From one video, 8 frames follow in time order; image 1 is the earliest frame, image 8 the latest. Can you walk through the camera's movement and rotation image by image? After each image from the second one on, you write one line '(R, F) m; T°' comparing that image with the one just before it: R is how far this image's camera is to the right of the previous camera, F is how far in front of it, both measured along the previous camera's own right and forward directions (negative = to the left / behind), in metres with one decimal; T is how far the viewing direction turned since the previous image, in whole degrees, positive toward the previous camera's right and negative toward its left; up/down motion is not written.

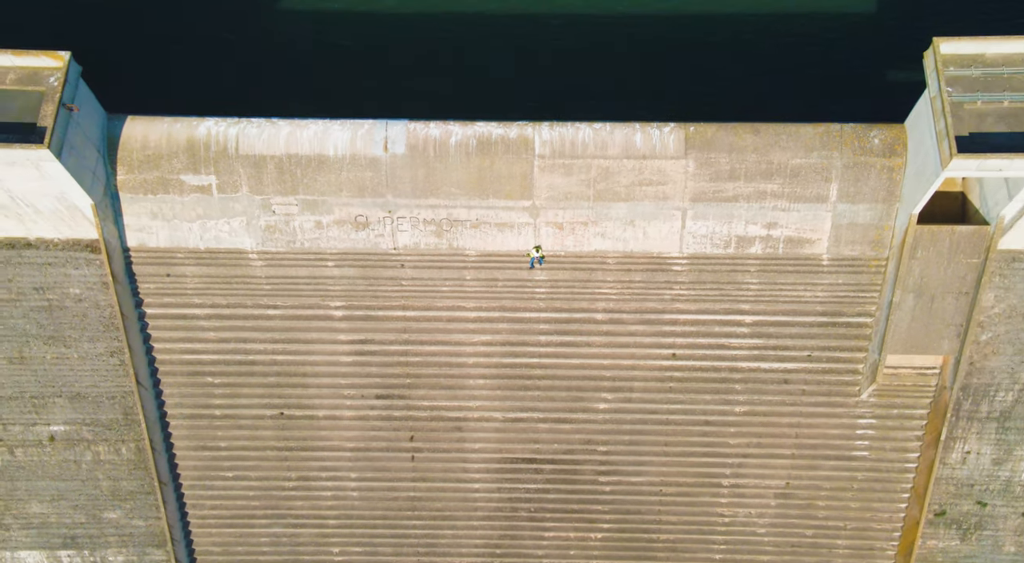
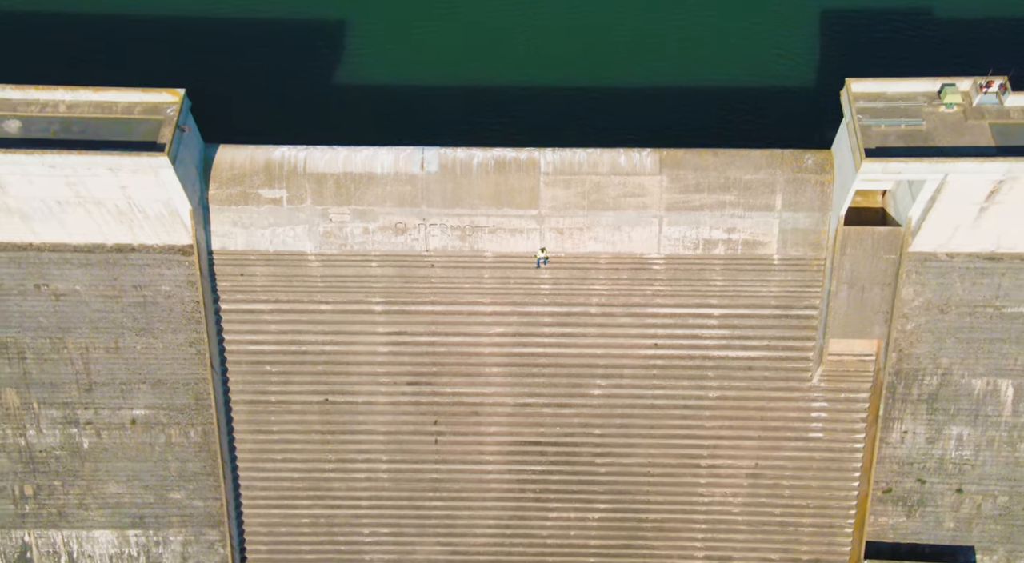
(-0.2, -5.0) m; 0°
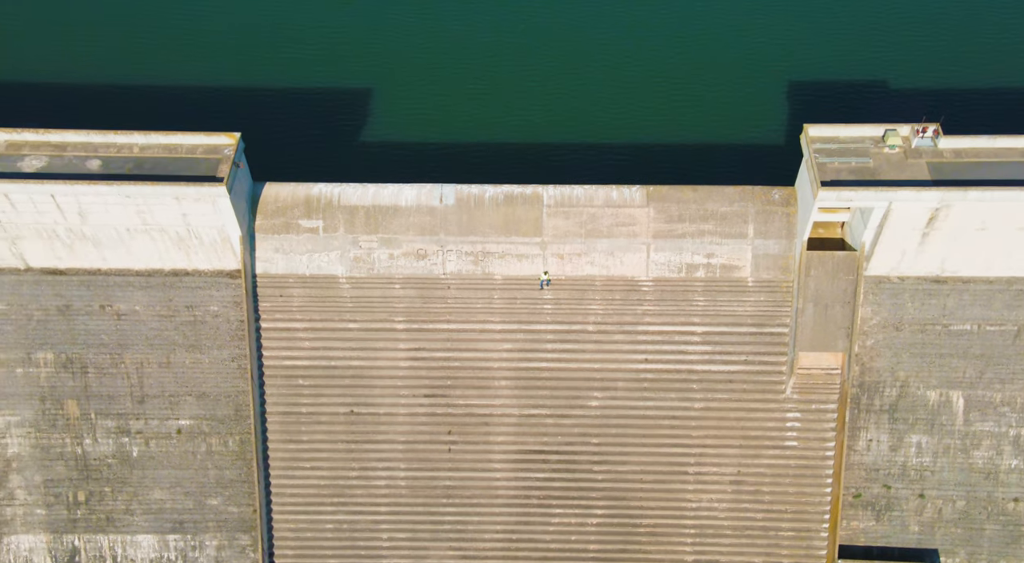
(-0.1, -3.7) m; 0°
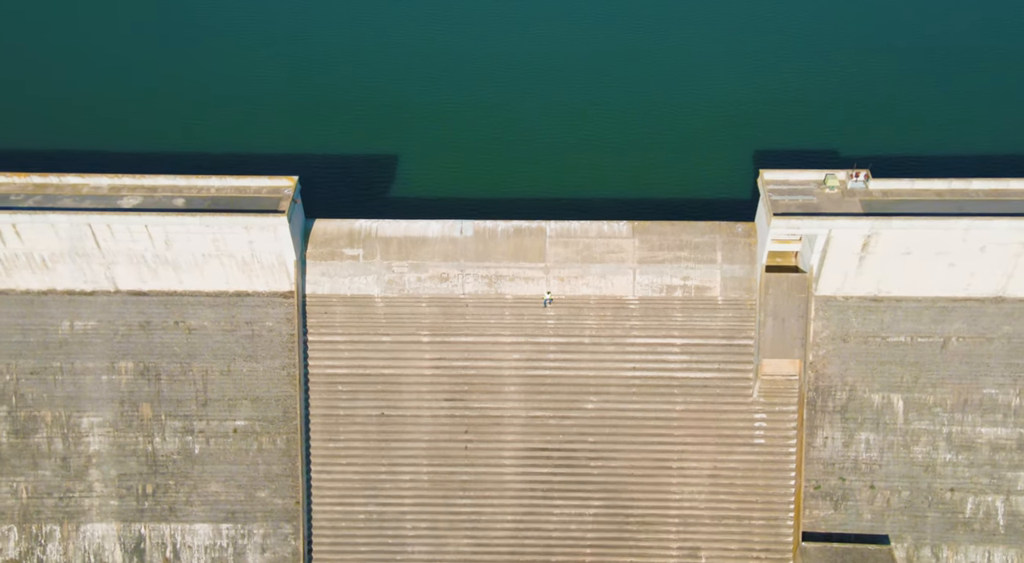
(-0.2, -5.9) m; 0°
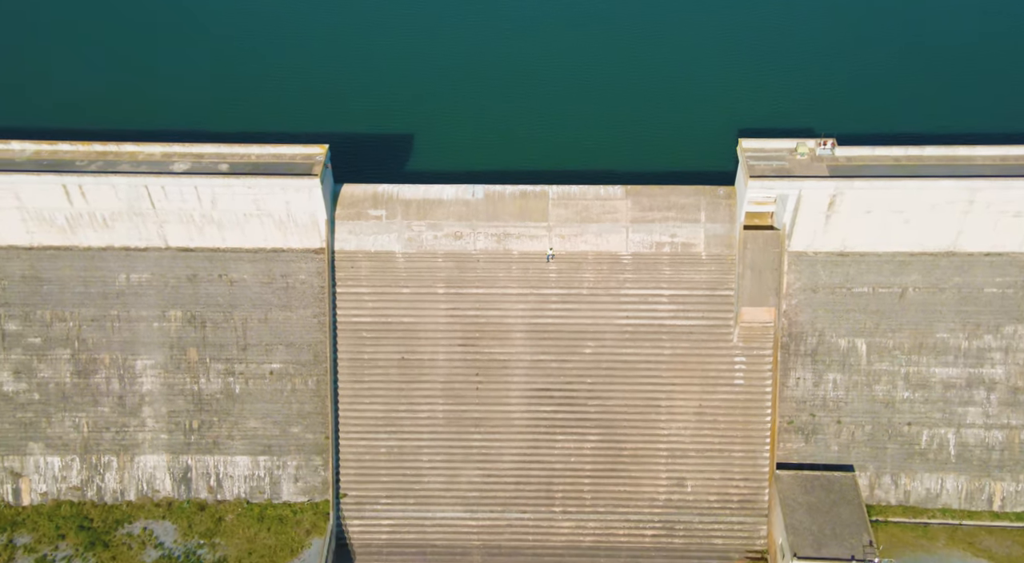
(0.0, -4.6) m; 0°
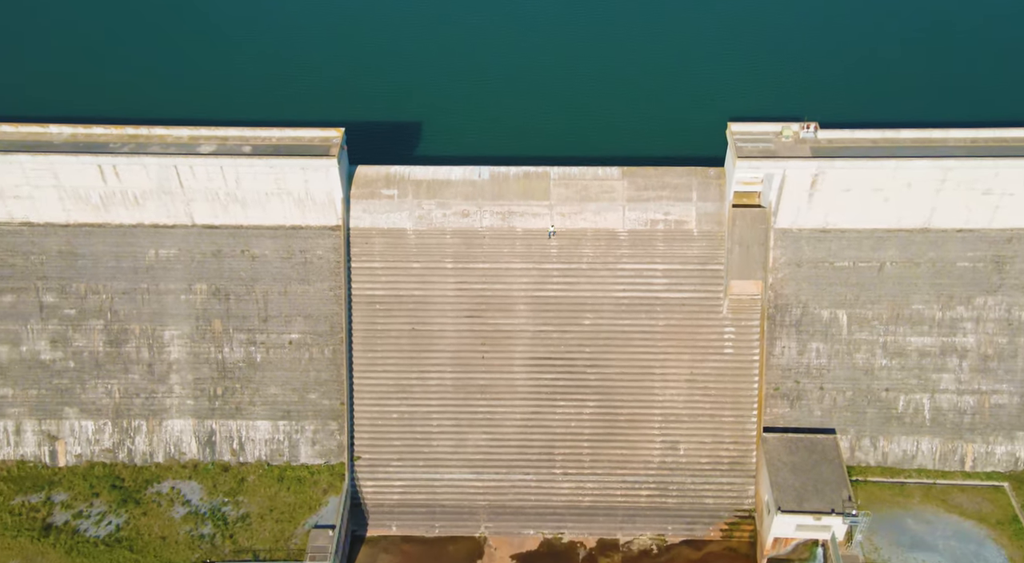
(0.0, -2.9) m; 0°
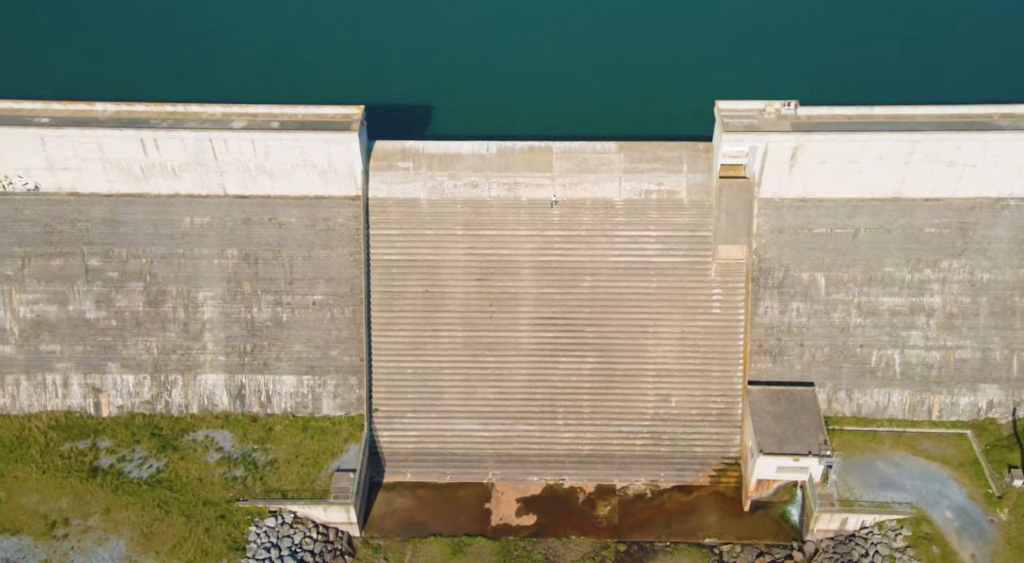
(+0.1, -4.1) m; 0°
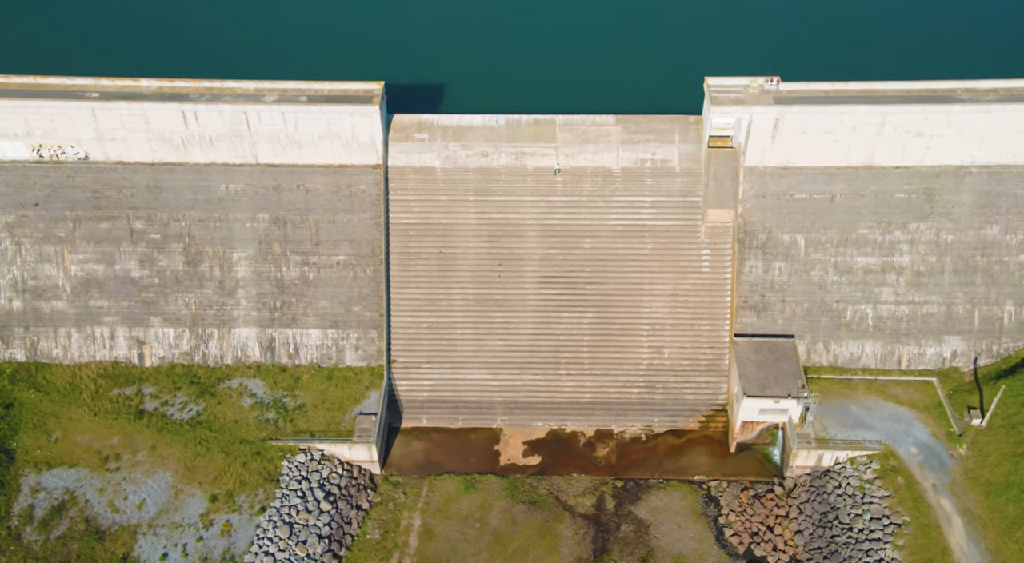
(+0.1, -4.7) m; 0°
